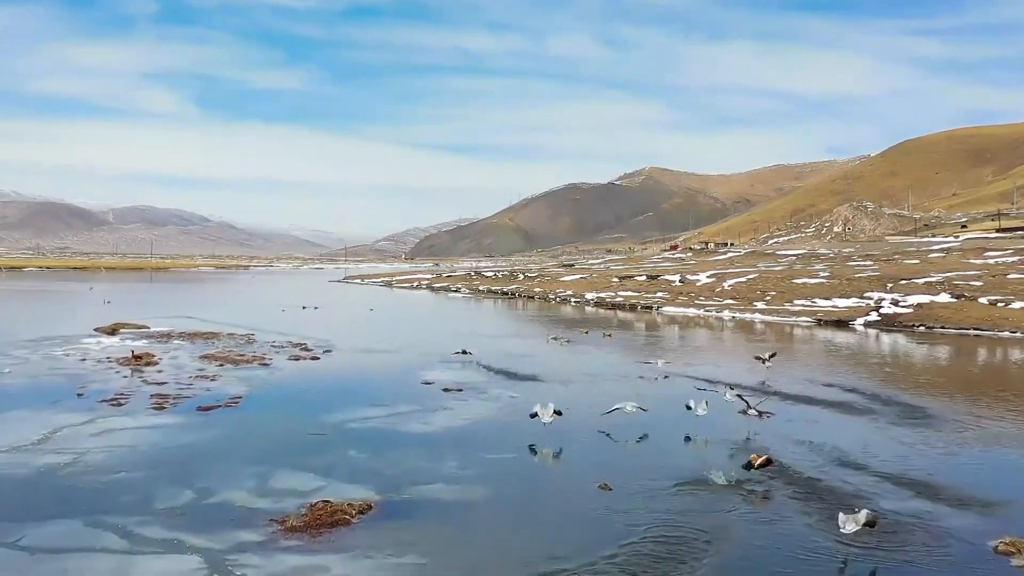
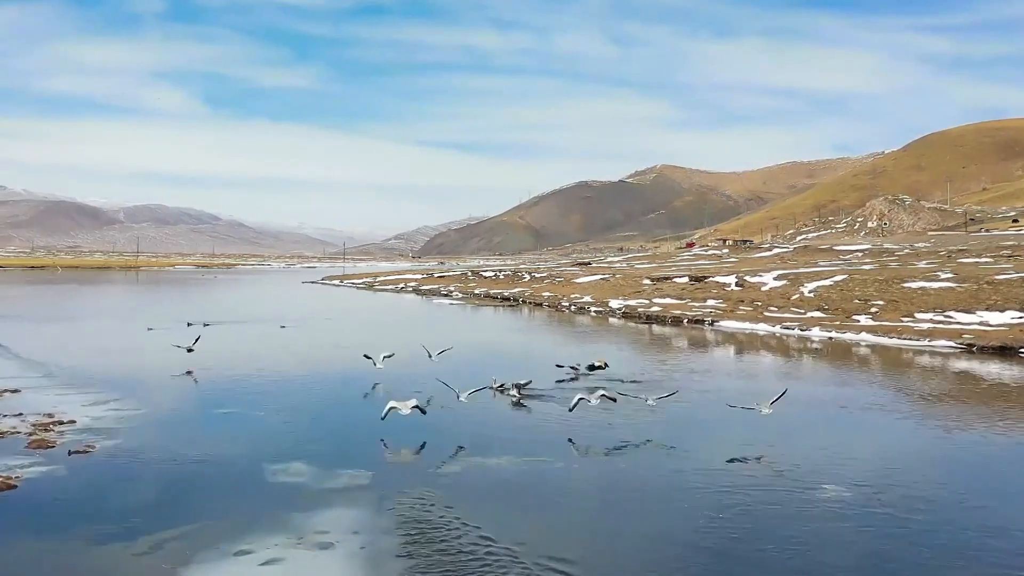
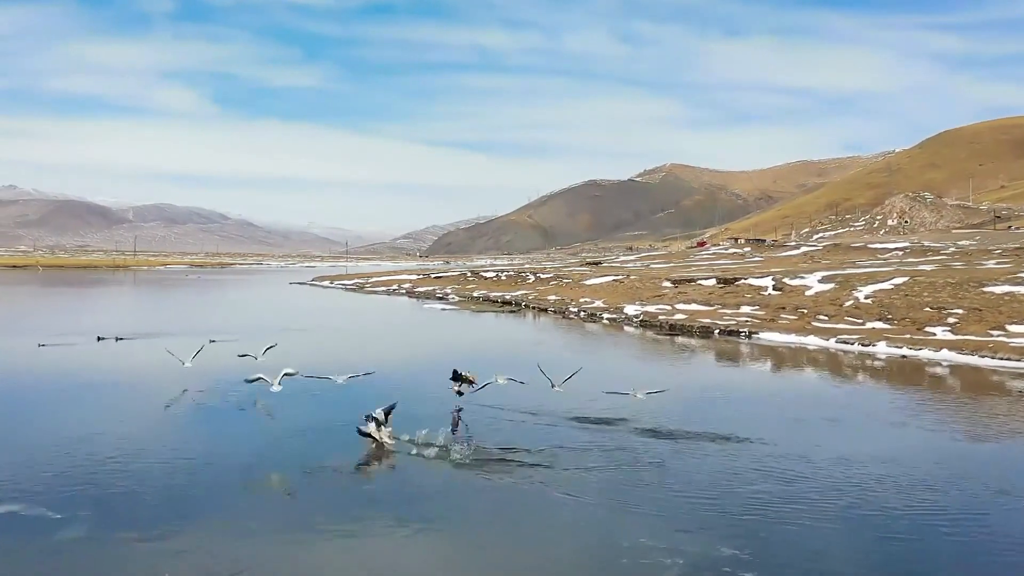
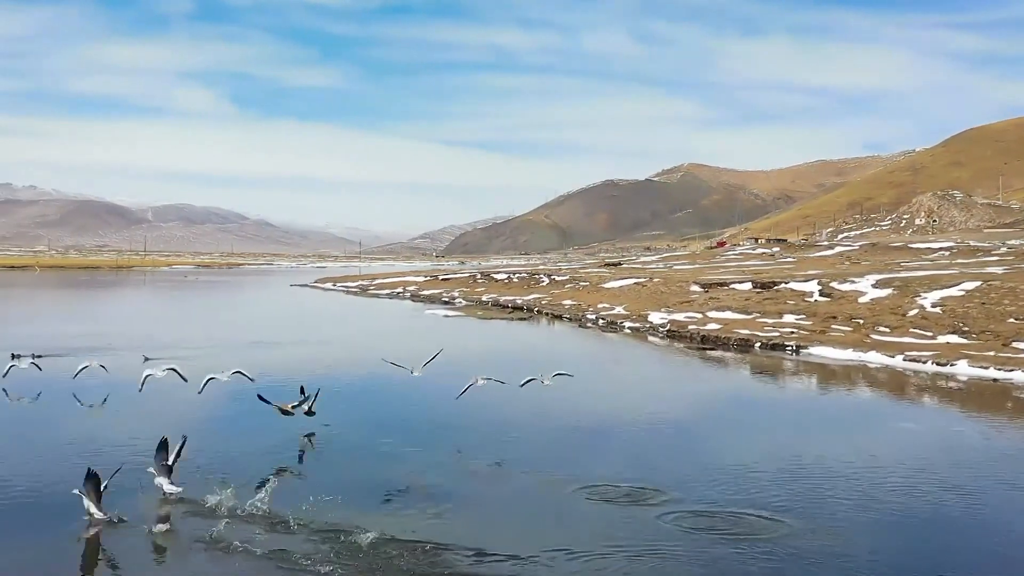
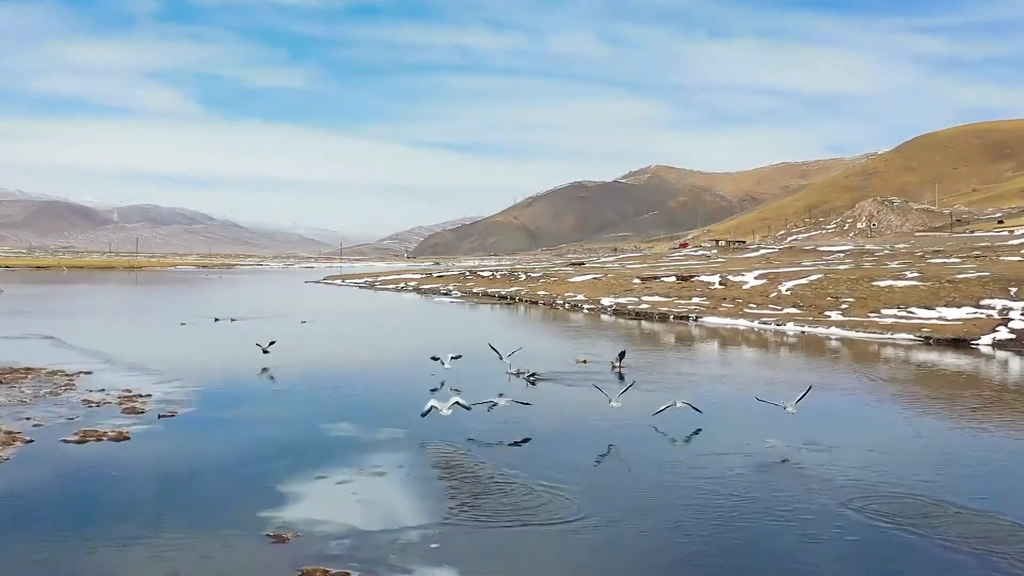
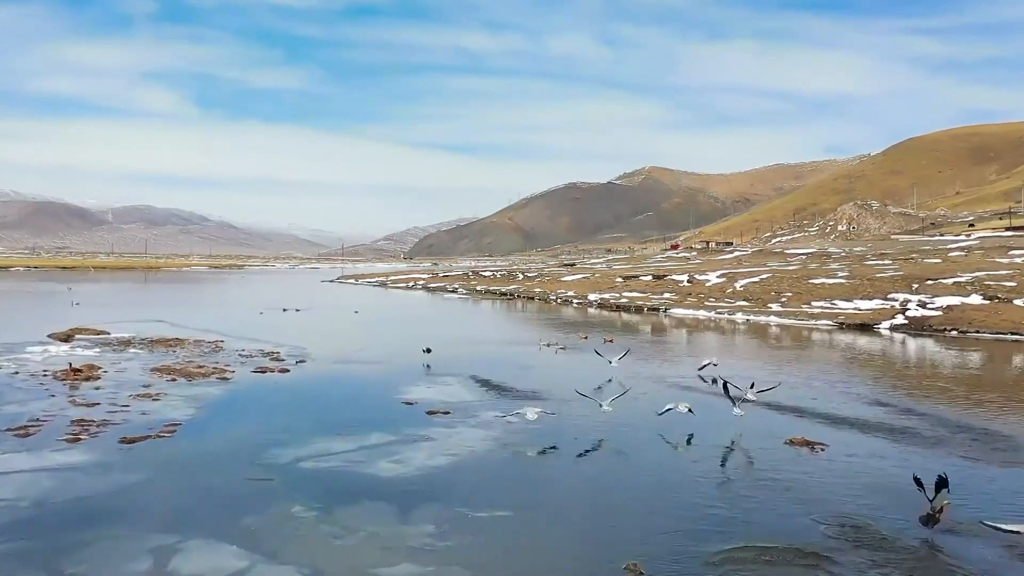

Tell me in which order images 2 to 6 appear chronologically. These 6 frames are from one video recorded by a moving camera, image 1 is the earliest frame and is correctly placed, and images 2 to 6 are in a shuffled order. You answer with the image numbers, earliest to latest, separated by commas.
6, 5, 2, 3, 4
